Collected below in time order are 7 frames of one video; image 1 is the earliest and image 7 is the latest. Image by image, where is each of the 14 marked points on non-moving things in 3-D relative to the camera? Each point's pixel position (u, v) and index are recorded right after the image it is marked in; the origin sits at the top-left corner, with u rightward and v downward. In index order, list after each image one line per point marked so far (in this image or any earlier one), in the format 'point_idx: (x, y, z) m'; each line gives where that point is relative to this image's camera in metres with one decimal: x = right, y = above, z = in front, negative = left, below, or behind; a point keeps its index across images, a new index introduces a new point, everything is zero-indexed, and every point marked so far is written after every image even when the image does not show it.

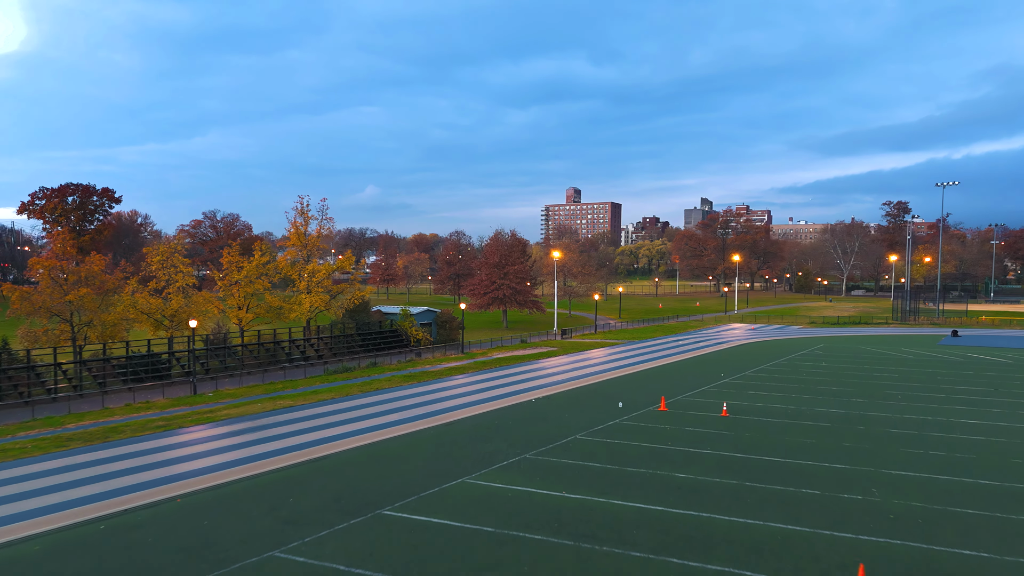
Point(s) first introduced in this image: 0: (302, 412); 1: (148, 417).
0: (-7.6, -4.4, +19.3) m
1: (-12.1, -4.2, +18.0) m
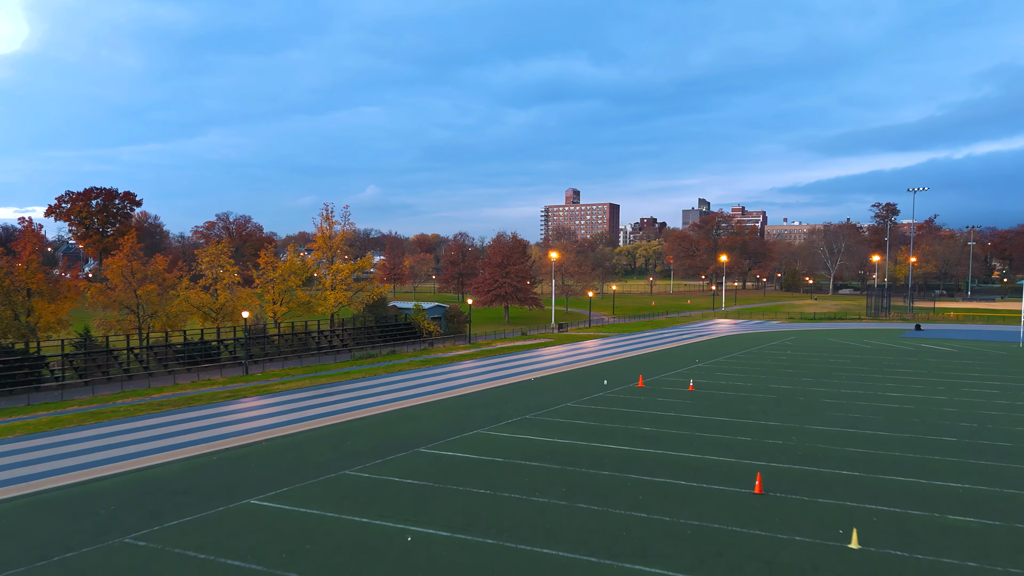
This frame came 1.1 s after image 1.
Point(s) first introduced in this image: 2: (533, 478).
0: (-7.5, -4.2, +23.0) m
1: (-12.0, -4.1, +21.7) m
2: (+0.6, -4.6, +13.1) m
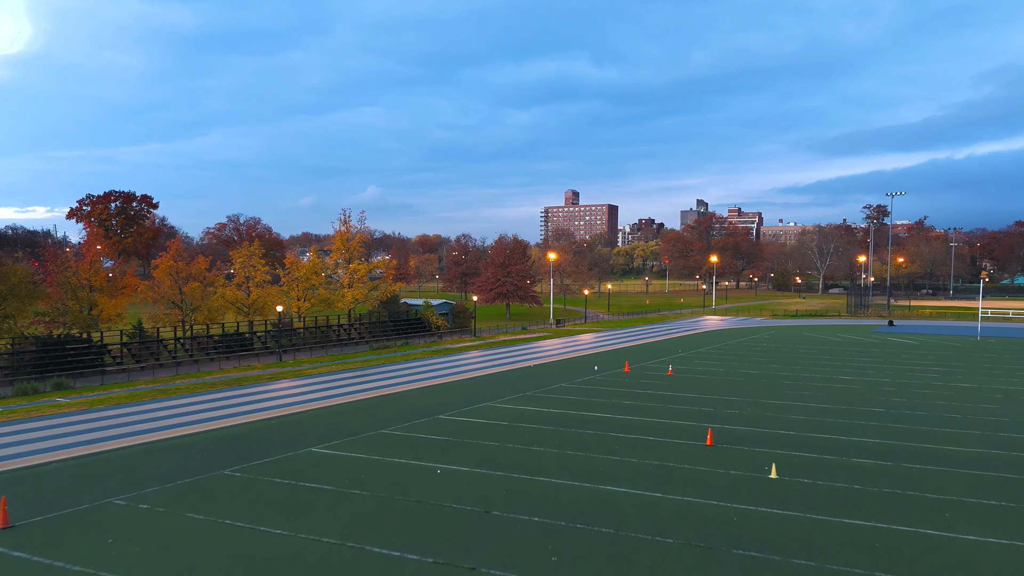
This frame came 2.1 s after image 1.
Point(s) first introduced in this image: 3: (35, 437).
0: (-7.4, -4.1, +26.2) m
1: (-11.9, -3.9, +24.9) m
2: (+0.7, -4.5, +16.3) m
3: (-14.2, -4.5, +16.0) m
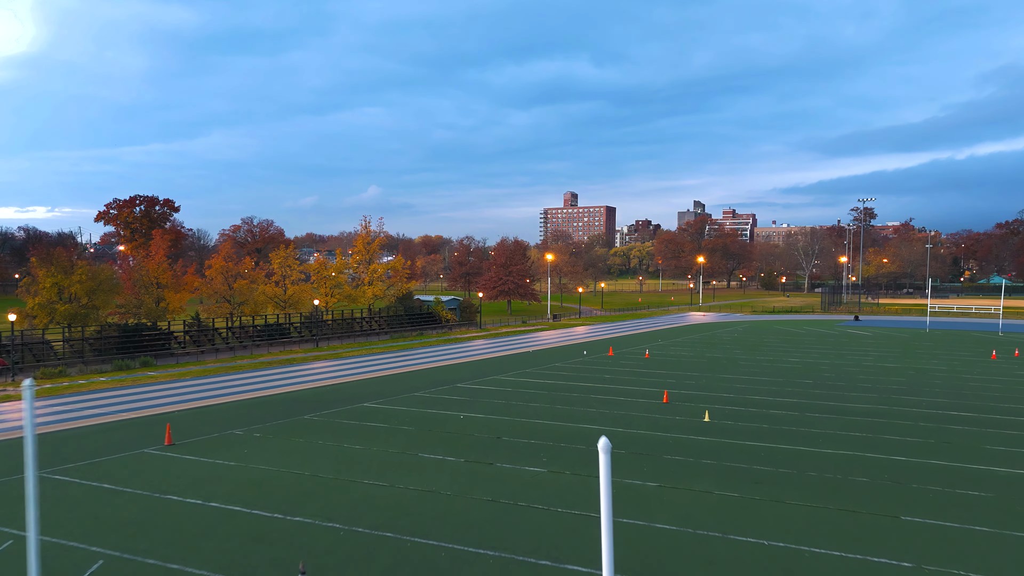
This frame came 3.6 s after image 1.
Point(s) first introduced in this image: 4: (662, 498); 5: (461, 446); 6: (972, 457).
0: (-7.3, -3.9, +30.9) m
1: (-11.8, -3.8, +29.6) m
2: (+0.8, -4.3, +21.0) m
3: (-14.1, -4.3, +20.7) m
4: (+3.2, -4.6, +11.7) m
5: (-1.4, -4.5, +15.1) m
6: (+12.4, -4.5, +14.4) m
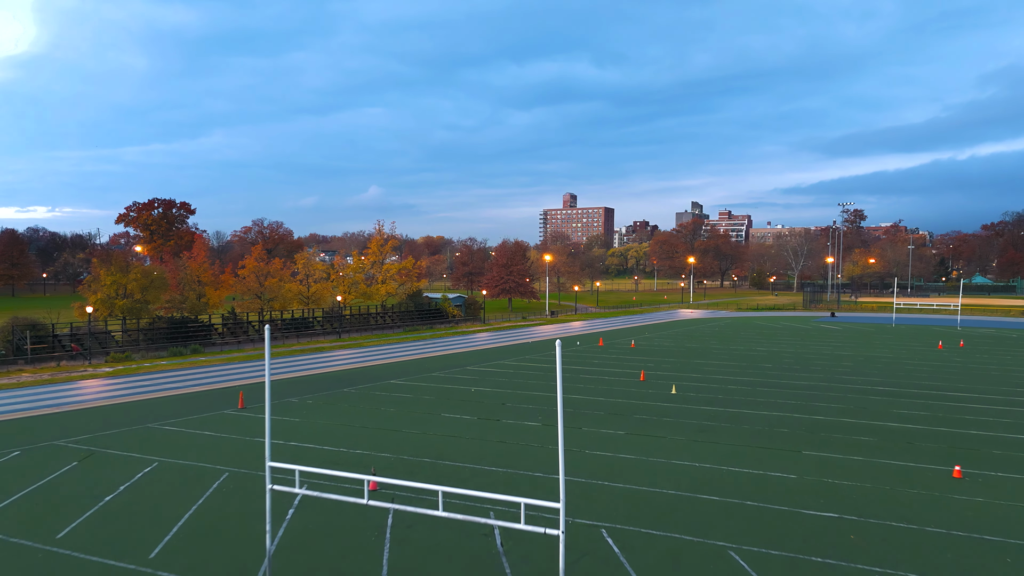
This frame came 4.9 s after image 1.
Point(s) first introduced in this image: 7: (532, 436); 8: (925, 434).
0: (-7.2, -3.8, +34.8) m
1: (-11.8, -3.6, +33.4) m
2: (+0.9, -4.2, +24.8) m
3: (-14.1, -4.2, +24.6) m
4: (+3.3, -4.4, +15.6) m
5: (-1.3, -4.4, +19.0) m
6: (+12.5, -4.4, +18.3) m
7: (+0.6, -4.5, +16.1) m
8: (+12.6, -4.4, +16.2) m
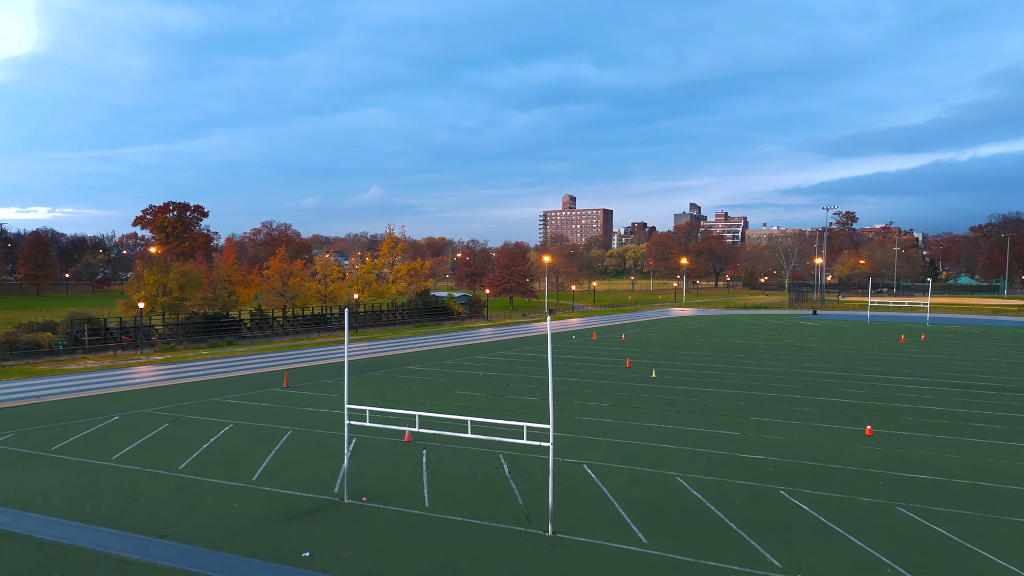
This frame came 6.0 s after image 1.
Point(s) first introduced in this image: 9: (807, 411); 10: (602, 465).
0: (-7.1, -3.7, +38.2) m
1: (-11.6, -3.5, +36.8) m
2: (+1.0, -4.1, +28.2) m
3: (-13.9, -4.1, +28.0) m
4: (+3.4, -4.3, +19.0) m
5: (-1.2, -4.3, +22.4) m
6: (+12.6, -4.3, +21.7) m
7: (+0.7, -4.4, +19.5) m
8: (+12.8, -4.3, +19.6) m
9: (+10.5, -4.4, +18.8) m
10: (+2.4, -4.6, +13.9) m
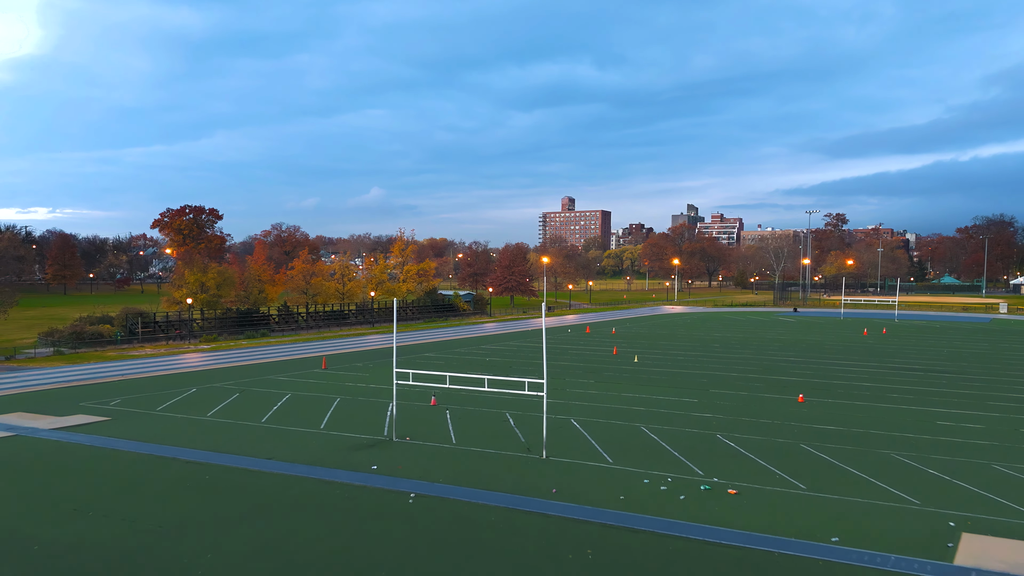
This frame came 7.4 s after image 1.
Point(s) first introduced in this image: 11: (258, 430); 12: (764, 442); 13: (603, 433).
0: (-7.0, -3.5, +42.3) m
1: (-11.5, -3.4, +40.9) m
2: (+1.1, -3.9, +32.3) m
3: (-13.8, -3.9, +32.1) m
4: (+3.6, -4.2, +23.1) m
5: (-1.1, -4.1, +26.5) m
6: (+12.8, -4.2, +25.8) m
7: (+0.8, -4.2, +23.6) m
8: (+12.9, -4.2, +23.7) m
9: (+10.6, -4.2, +22.9) m
10: (+2.5, -4.5, +18.0) m
11: (-7.9, -4.4, +16.4) m
12: (+7.5, -4.6, +15.8) m
13: (+2.8, -4.6, +16.6) m
